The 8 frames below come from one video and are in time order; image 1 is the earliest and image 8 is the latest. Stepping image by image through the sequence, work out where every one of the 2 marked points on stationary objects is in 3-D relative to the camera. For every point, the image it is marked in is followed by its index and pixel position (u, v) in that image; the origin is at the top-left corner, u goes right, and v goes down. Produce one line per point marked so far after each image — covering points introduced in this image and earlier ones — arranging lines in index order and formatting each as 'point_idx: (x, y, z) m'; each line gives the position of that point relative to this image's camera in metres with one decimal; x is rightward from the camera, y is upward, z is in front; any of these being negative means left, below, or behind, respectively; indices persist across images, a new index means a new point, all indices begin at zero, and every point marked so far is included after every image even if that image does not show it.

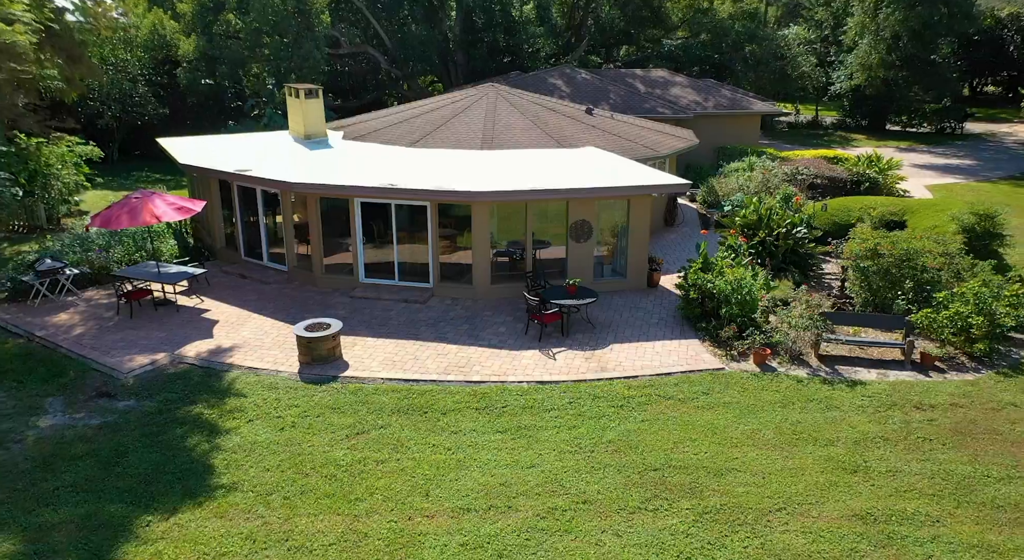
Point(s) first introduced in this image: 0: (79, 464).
0: (-6.2, -2.6, +8.9) m
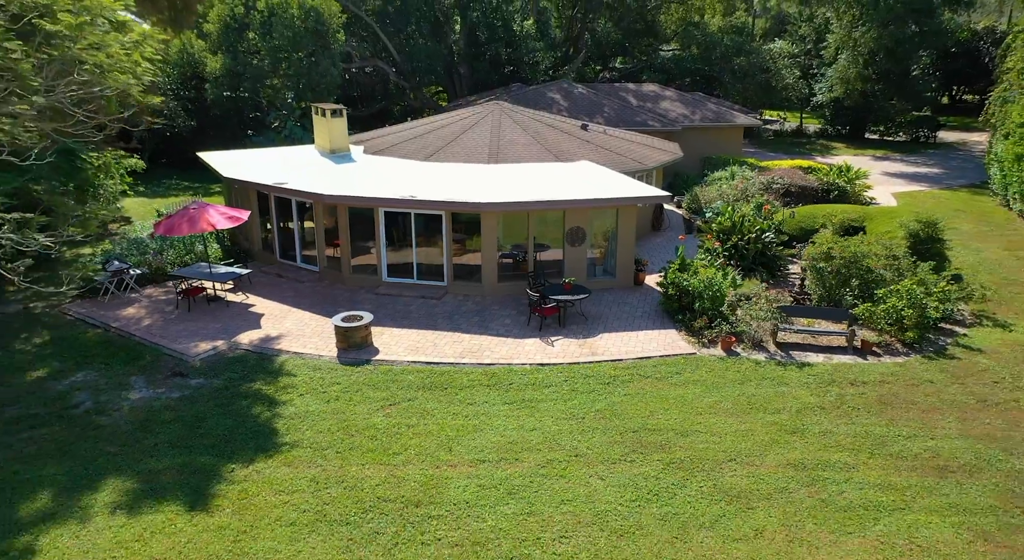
0: (-6.1, -2.6, +11.0) m
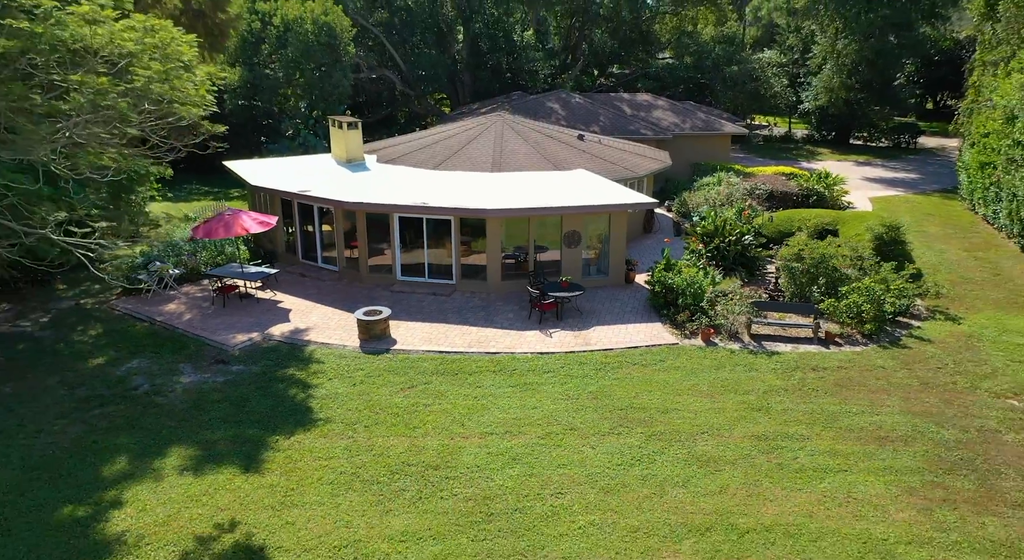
0: (-6.1, -2.5, +12.7) m
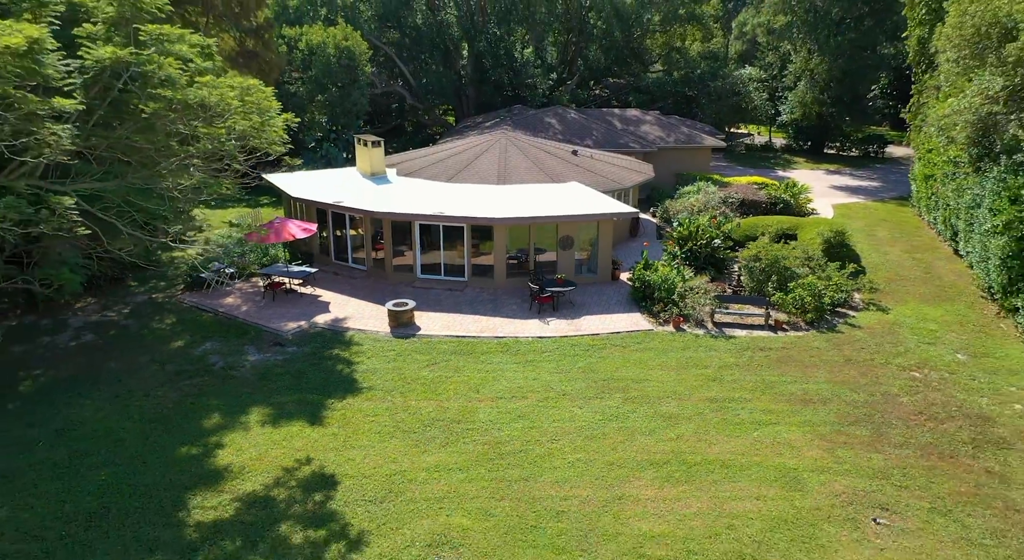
0: (-5.9, -2.5, +15.8) m
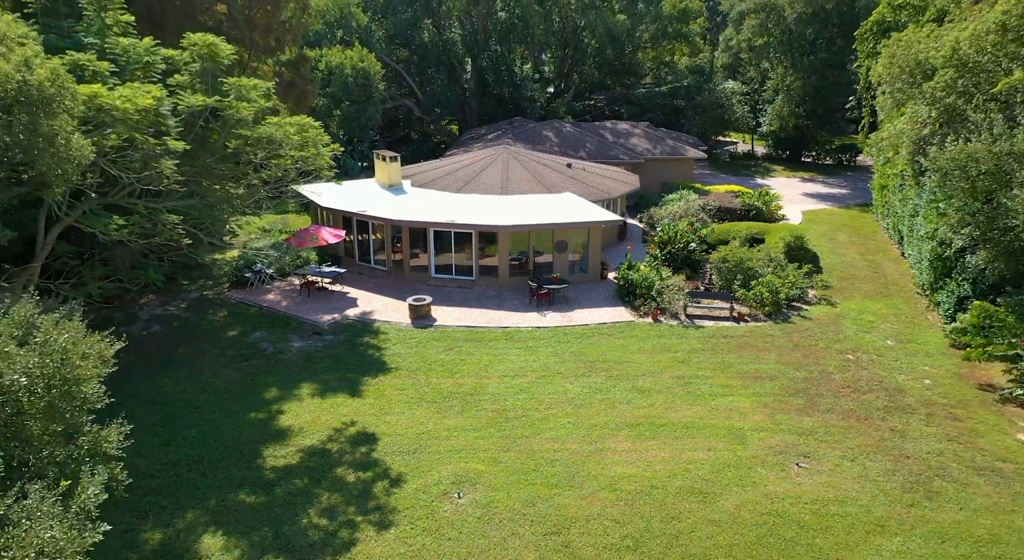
0: (-5.8, -2.4, +19.0) m
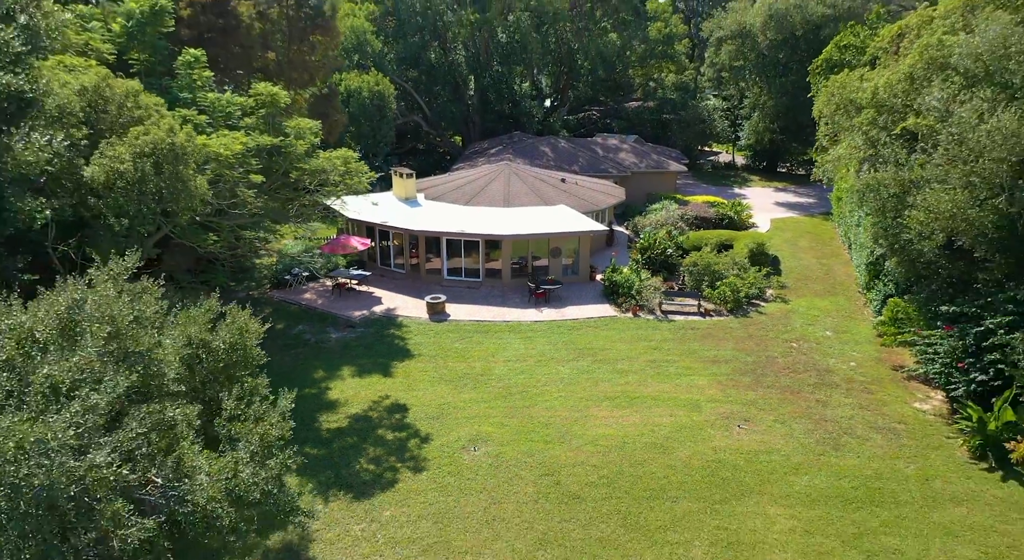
0: (-5.8, -2.5, +22.9) m
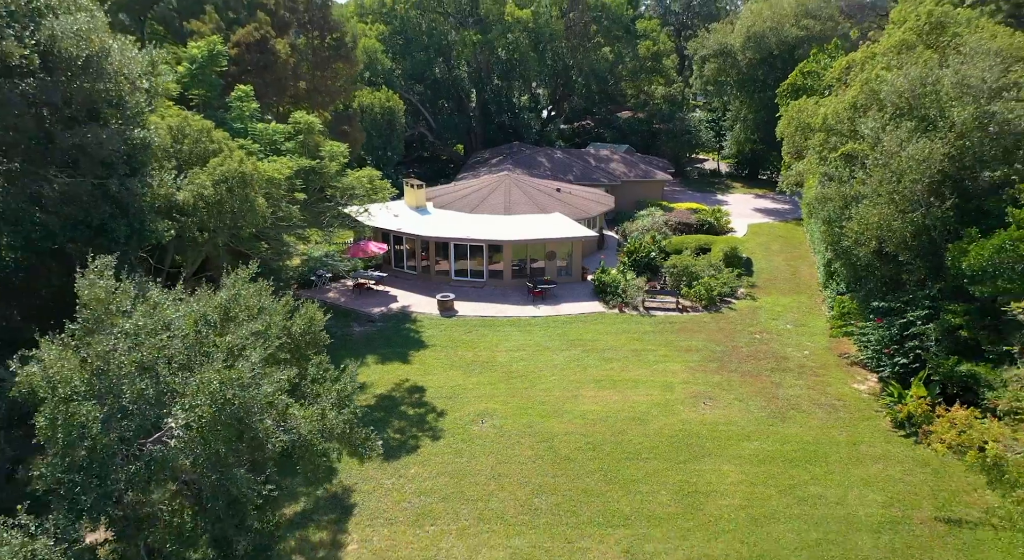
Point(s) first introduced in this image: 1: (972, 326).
0: (-5.7, -2.5, +26.2) m
1: (+13.7, -1.4, +18.1) m
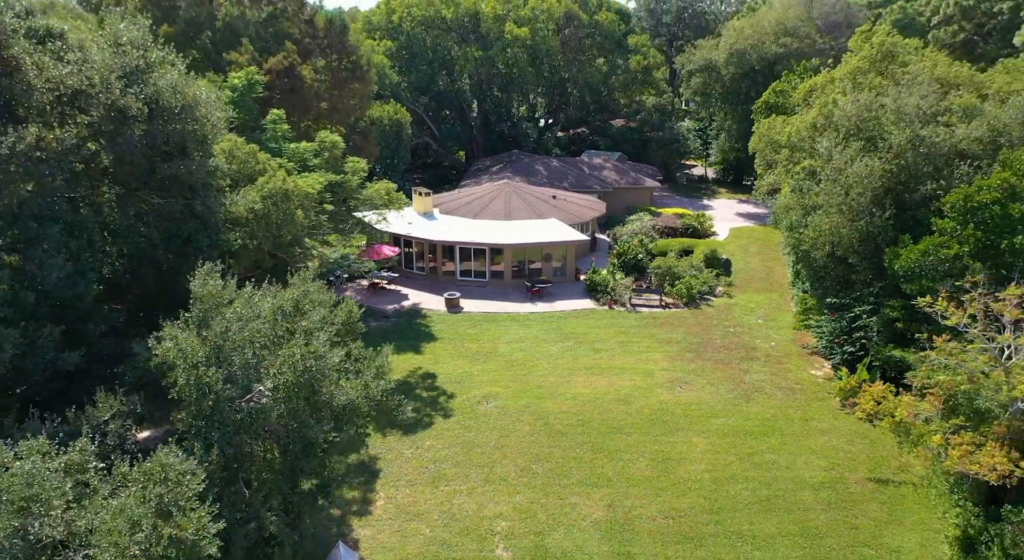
0: (-5.7, -2.5, +29.3) m
1: (+13.7, -1.3, +21.3) m
